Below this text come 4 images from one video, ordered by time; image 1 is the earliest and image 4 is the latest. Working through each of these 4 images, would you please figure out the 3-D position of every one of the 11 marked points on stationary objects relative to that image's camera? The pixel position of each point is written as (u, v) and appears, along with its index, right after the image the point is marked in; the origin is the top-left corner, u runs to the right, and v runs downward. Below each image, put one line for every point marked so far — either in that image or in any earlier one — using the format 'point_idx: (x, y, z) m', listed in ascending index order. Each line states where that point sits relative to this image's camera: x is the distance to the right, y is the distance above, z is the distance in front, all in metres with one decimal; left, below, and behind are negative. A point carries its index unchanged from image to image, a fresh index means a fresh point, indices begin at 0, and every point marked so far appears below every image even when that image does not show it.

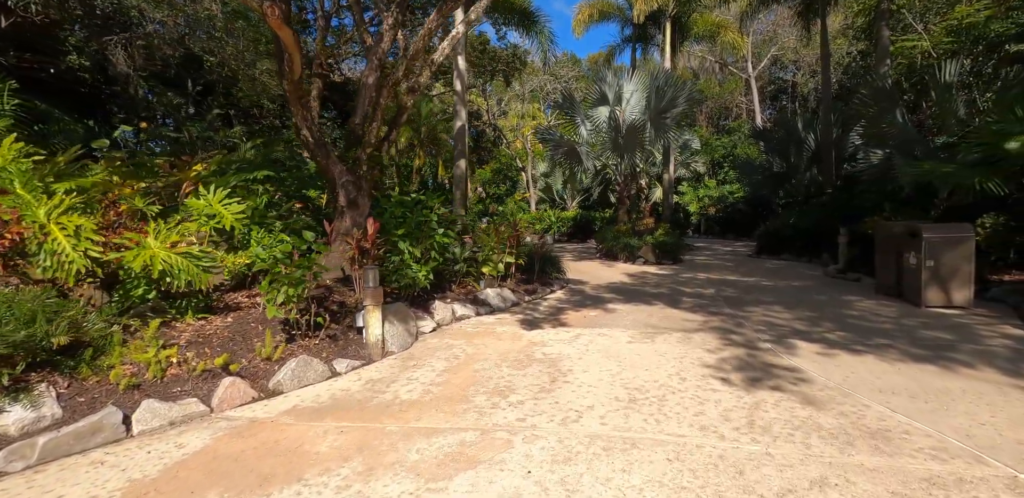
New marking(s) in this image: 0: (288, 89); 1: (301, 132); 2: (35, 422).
0: (-2.5, +1.8, +5.2) m
1: (-2.5, +1.4, +5.5) m
2: (-2.8, -1.0, +2.8) m
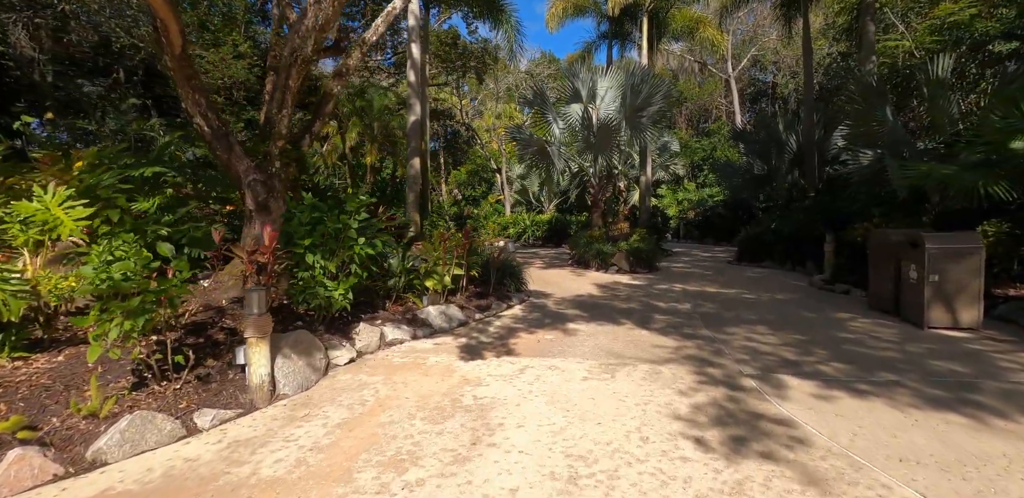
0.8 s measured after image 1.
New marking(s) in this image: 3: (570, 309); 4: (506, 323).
0: (-3.1, +1.7, +4.2) m
1: (-3.1, +1.3, +4.5) m
2: (-3.3, -1.1, +1.8) m
3: (+0.8, -0.8, +6.4) m
4: (-0.1, -0.9, +5.7) m
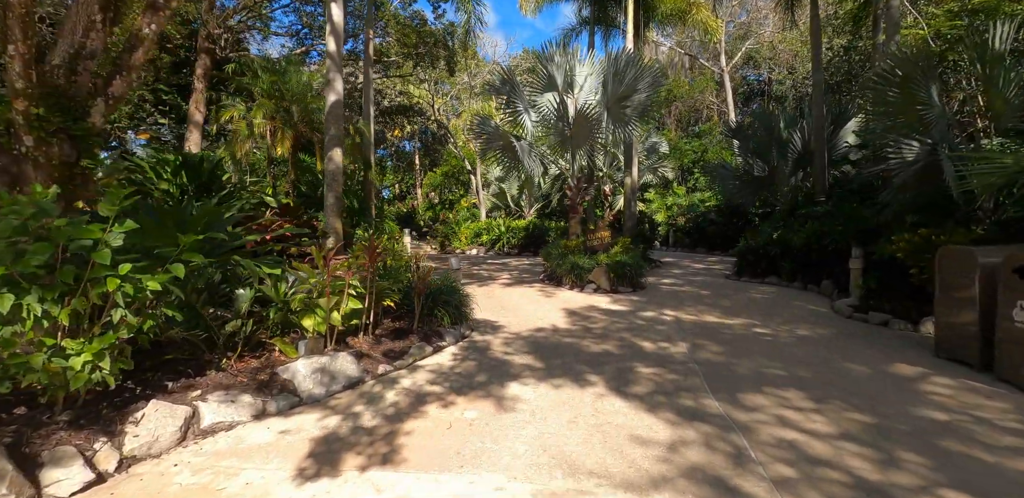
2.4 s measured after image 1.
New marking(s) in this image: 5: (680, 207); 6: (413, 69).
0: (-3.7, +1.5, +2.3) m
1: (-3.8, +1.1, +2.7) m
2: (-4.0, -1.3, -0.1) m
3: (+0.1, -1.0, +4.6) m
4: (-0.8, -1.1, +3.8) m
5: (+6.7, +1.7, +18.4) m
6: (-3.5, +6.3, +16.1) m
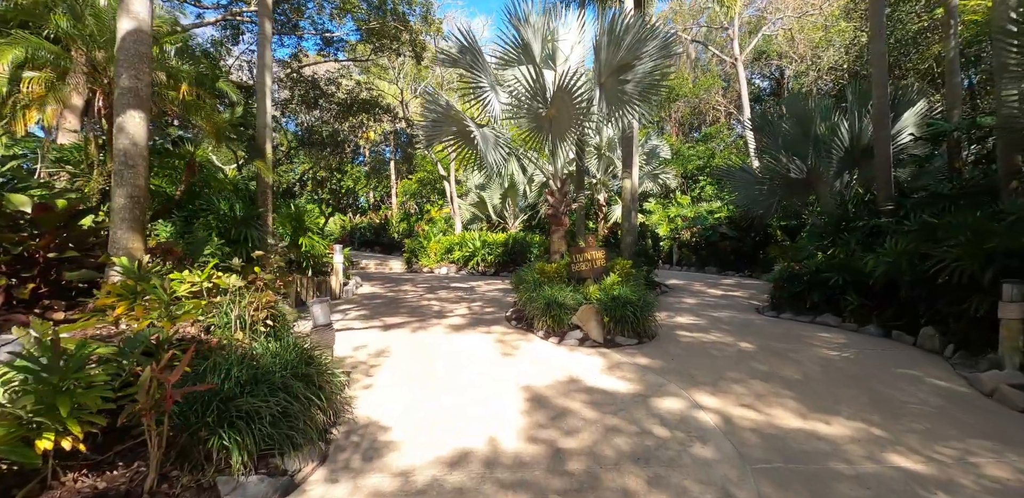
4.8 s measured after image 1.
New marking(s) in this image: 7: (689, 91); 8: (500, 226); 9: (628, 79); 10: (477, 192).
0: (-4.3, +1.3, -0.4) m
1: (-4.4, +0.9, -0.1) m
2: (-4.5, -1.4, -2.9) m
3: (-0.5, -1.3, +1.8) m
4: (-1.4, -1.3, +1.1) m
5: (+6.0, +1.0, +15.7) m
6: (-4.2, +5.8, +13.5) m
7: (+7.6, +6.8, +19.8) m
8: (-0.5, +0.9, +17.5) m
9: (+2.0, +2.8, +7.9) m
10: (-1.3, +2.1, +17.3) m
